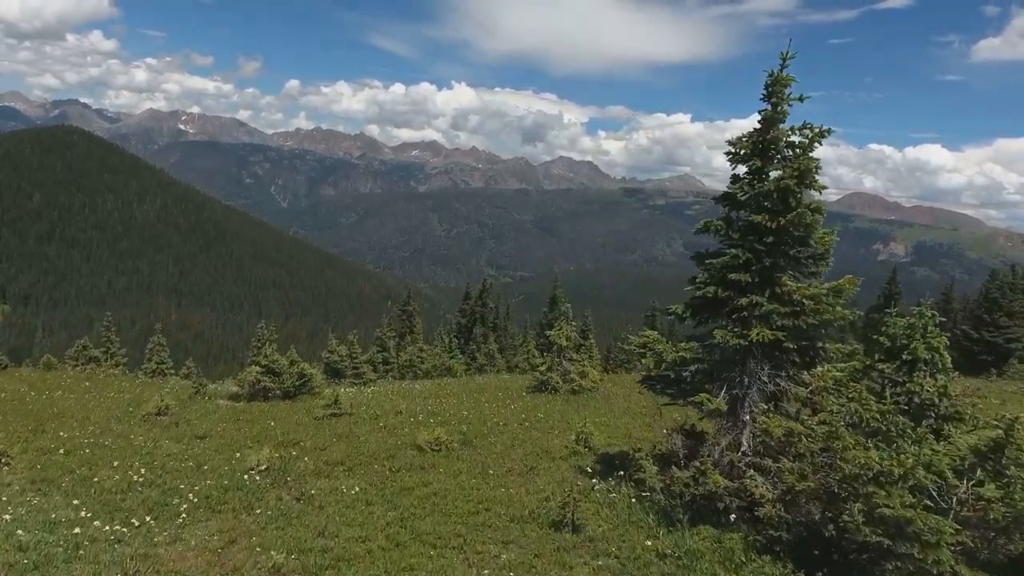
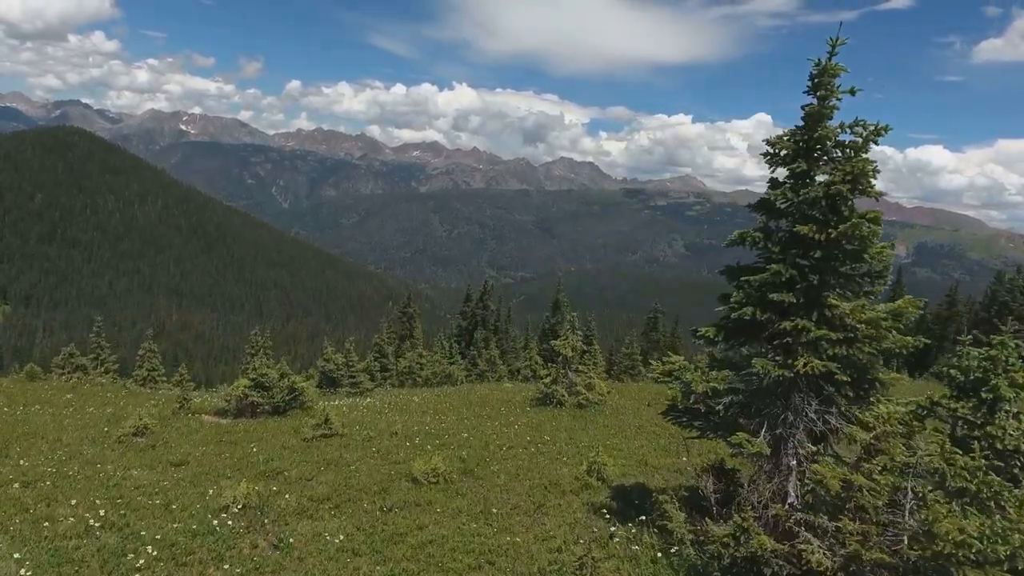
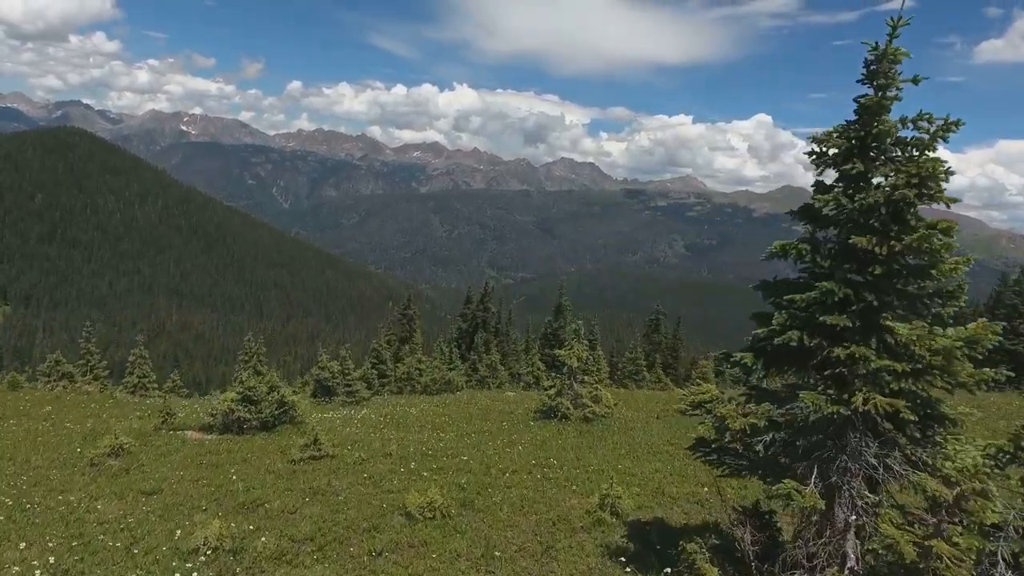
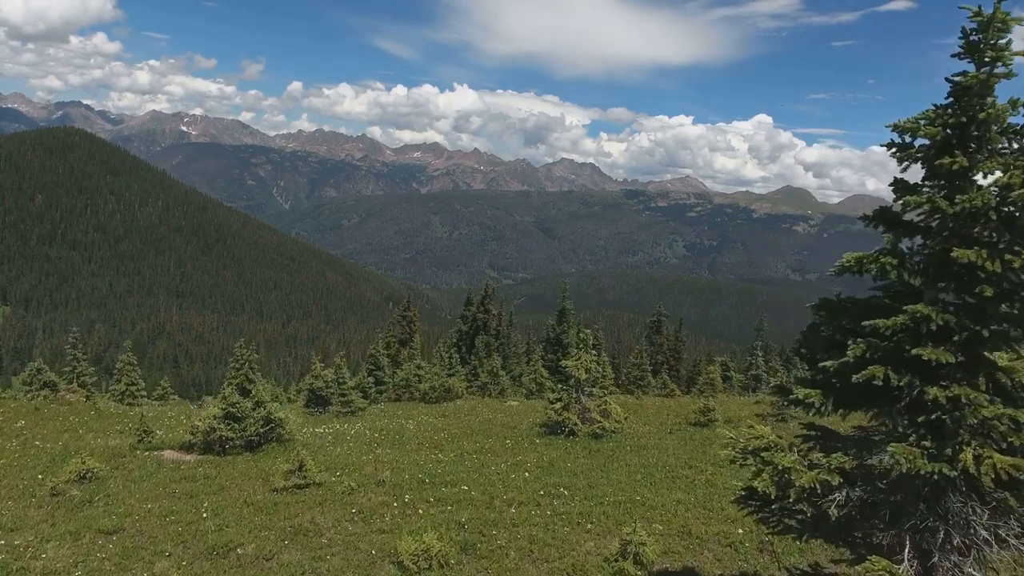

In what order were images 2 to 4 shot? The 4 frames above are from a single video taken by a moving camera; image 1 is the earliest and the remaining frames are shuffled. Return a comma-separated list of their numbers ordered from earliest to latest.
2, 3, 4
